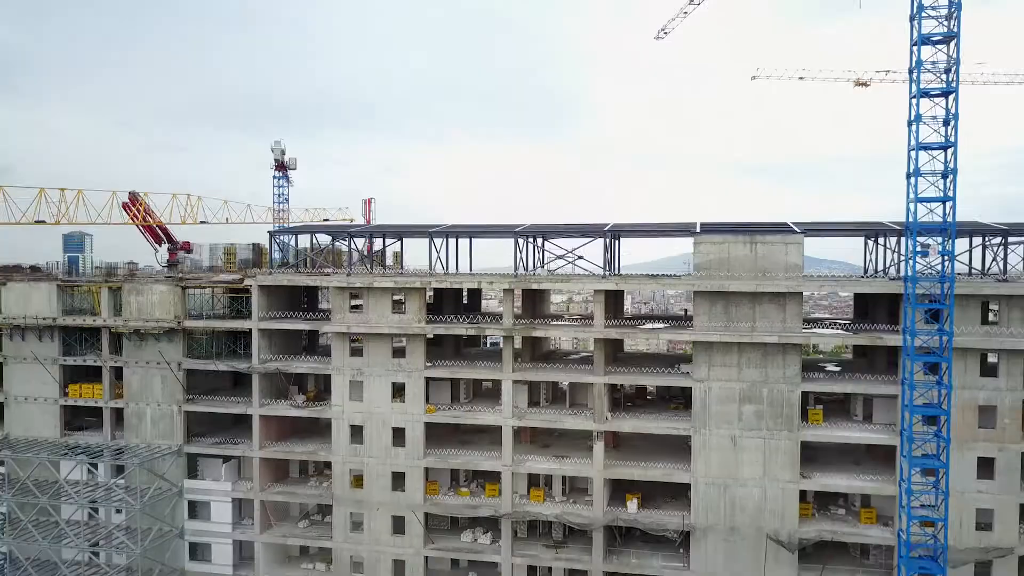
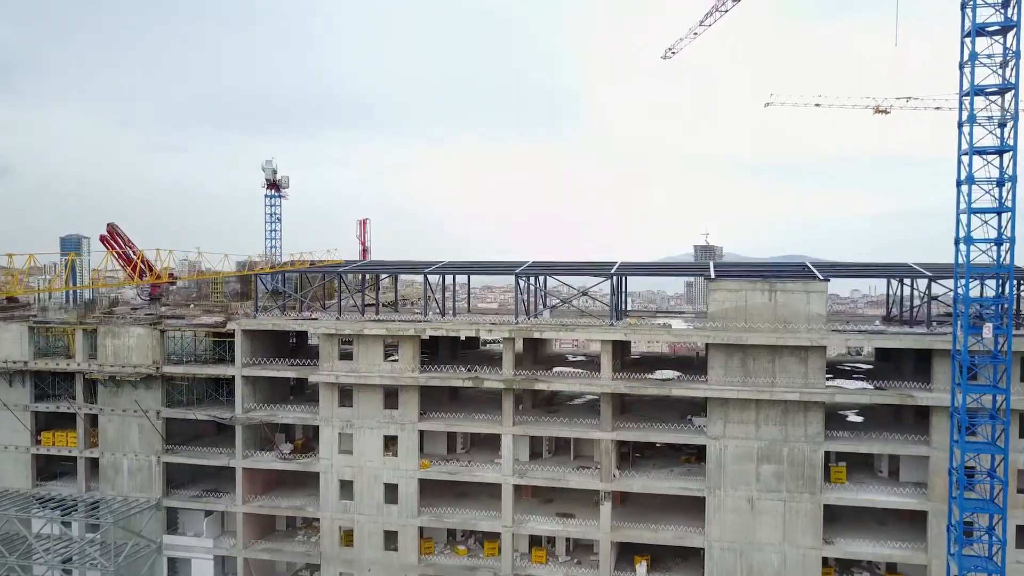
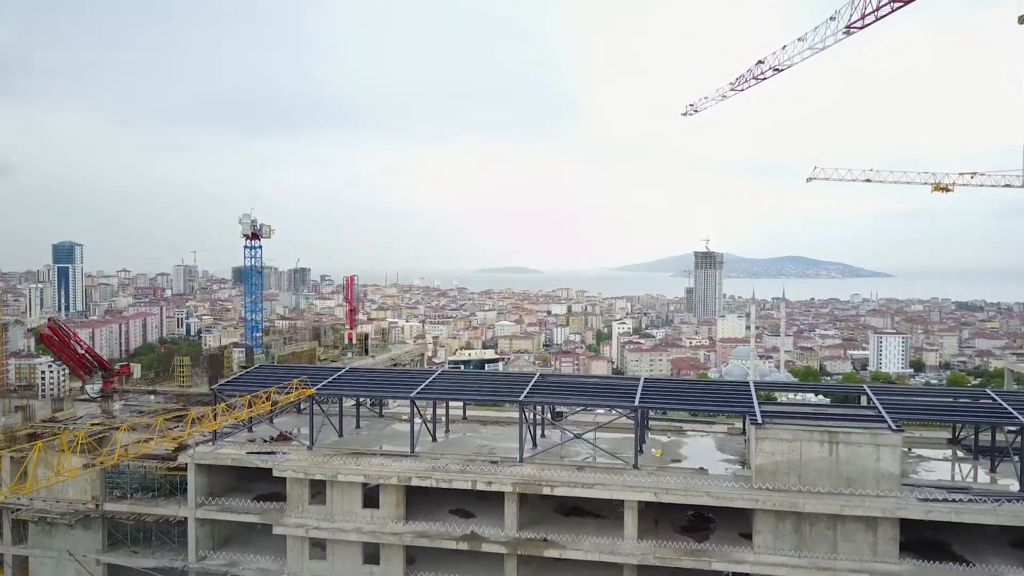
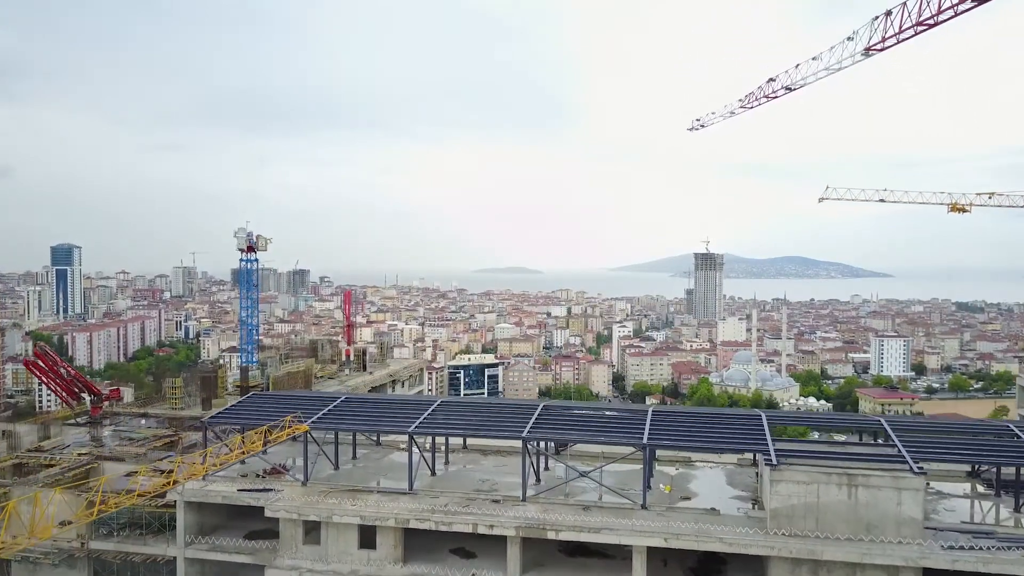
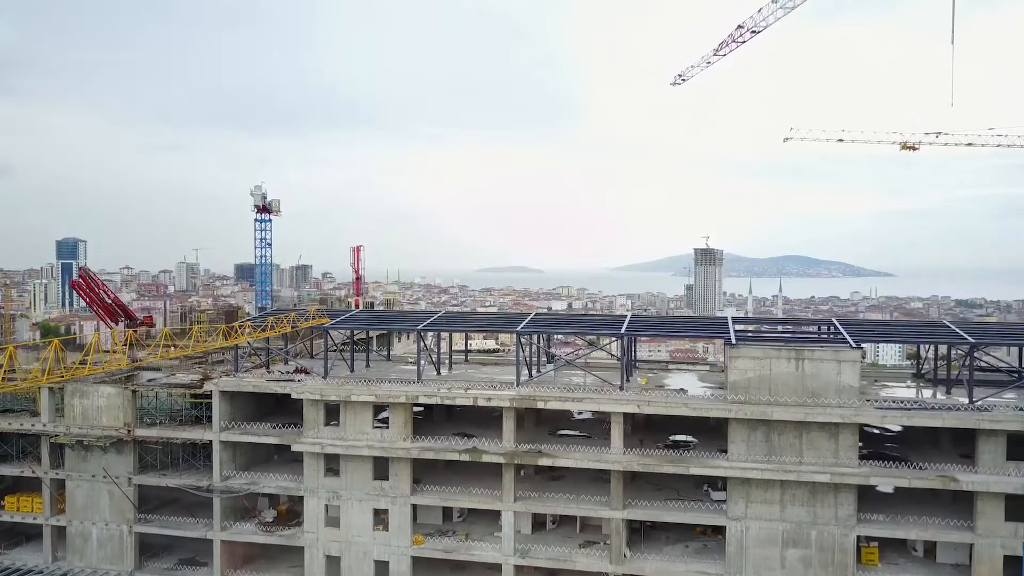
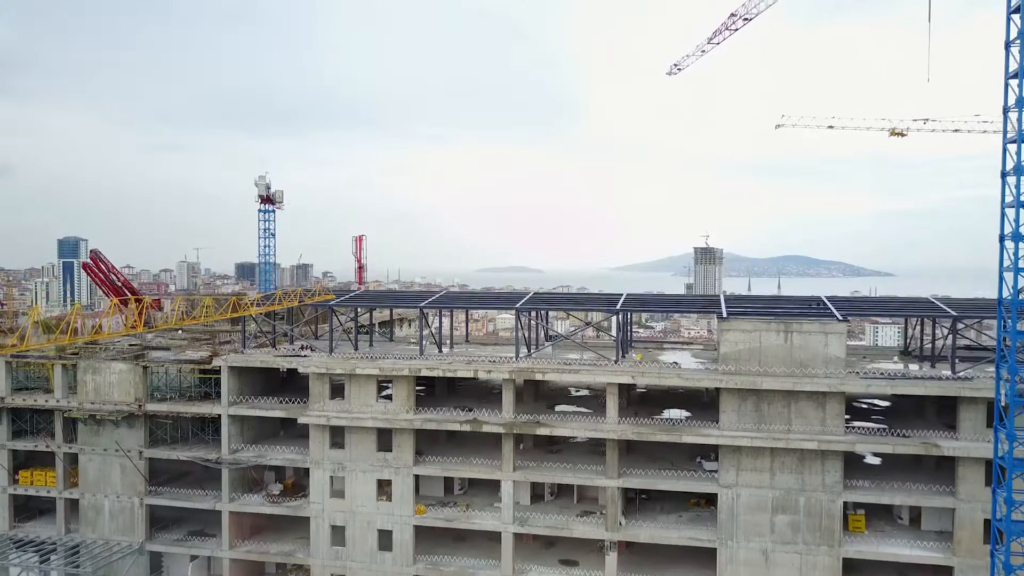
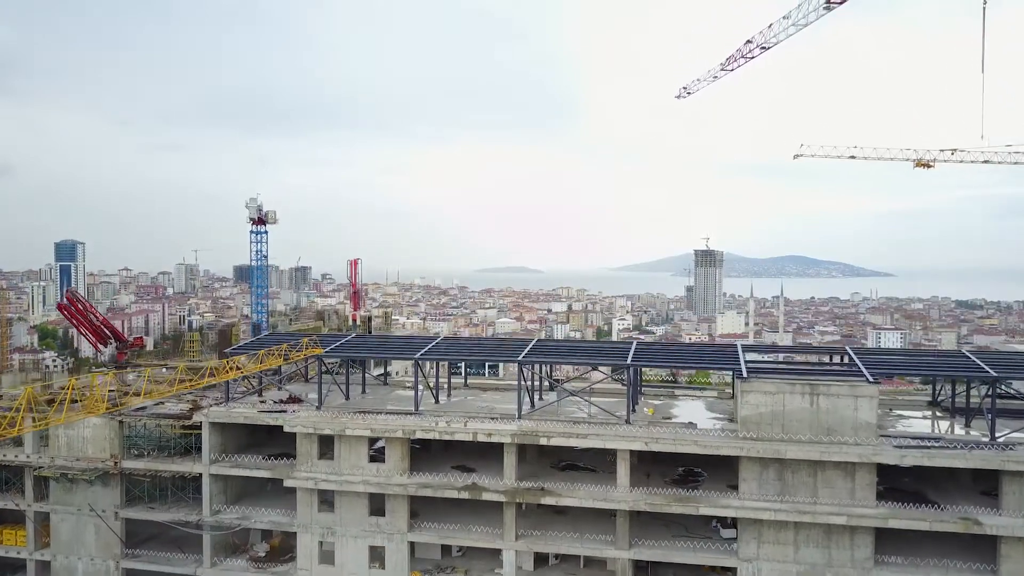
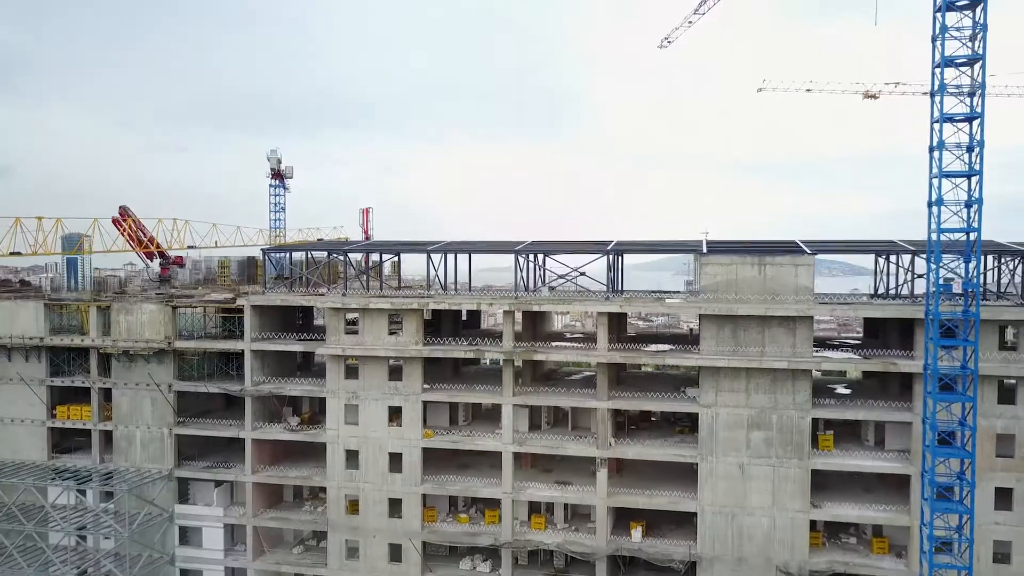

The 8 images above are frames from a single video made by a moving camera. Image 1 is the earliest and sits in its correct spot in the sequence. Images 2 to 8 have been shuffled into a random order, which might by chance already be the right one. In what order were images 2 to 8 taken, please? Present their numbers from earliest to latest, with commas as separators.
8, 2, 6, 5, 7, 3, 4
